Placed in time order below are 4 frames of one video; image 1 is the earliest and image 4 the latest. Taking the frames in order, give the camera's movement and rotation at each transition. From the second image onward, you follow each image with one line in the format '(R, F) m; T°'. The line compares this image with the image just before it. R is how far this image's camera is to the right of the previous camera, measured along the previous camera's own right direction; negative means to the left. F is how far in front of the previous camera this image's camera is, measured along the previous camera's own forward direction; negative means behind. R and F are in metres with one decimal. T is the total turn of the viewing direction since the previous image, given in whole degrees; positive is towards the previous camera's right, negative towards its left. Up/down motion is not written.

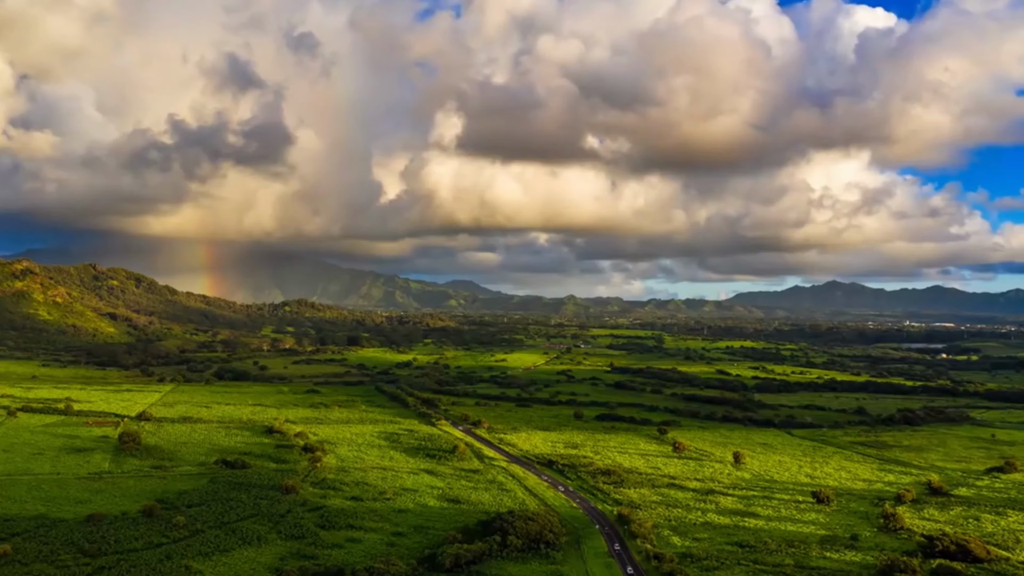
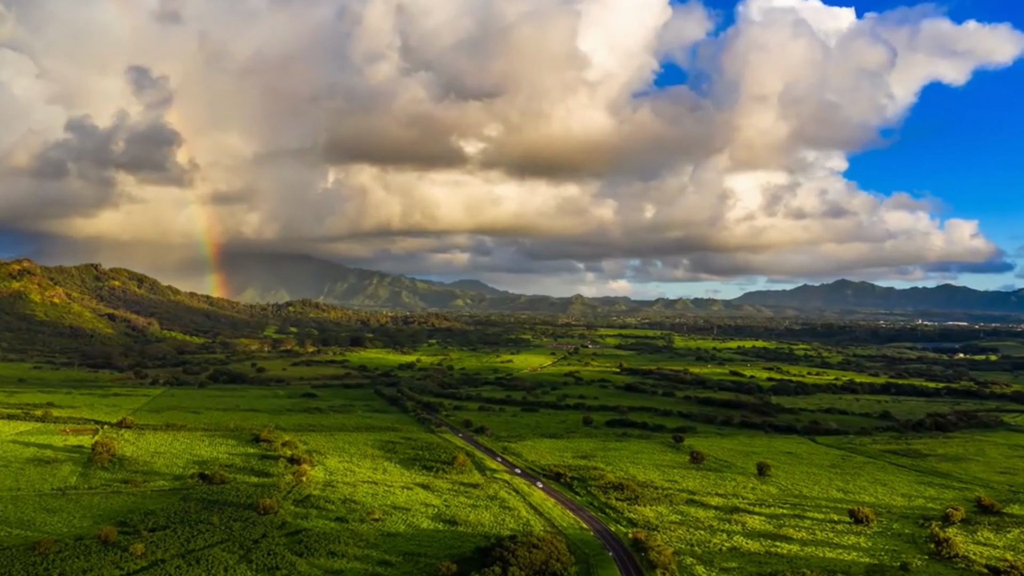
(+0.4, +6.3) m; -1°
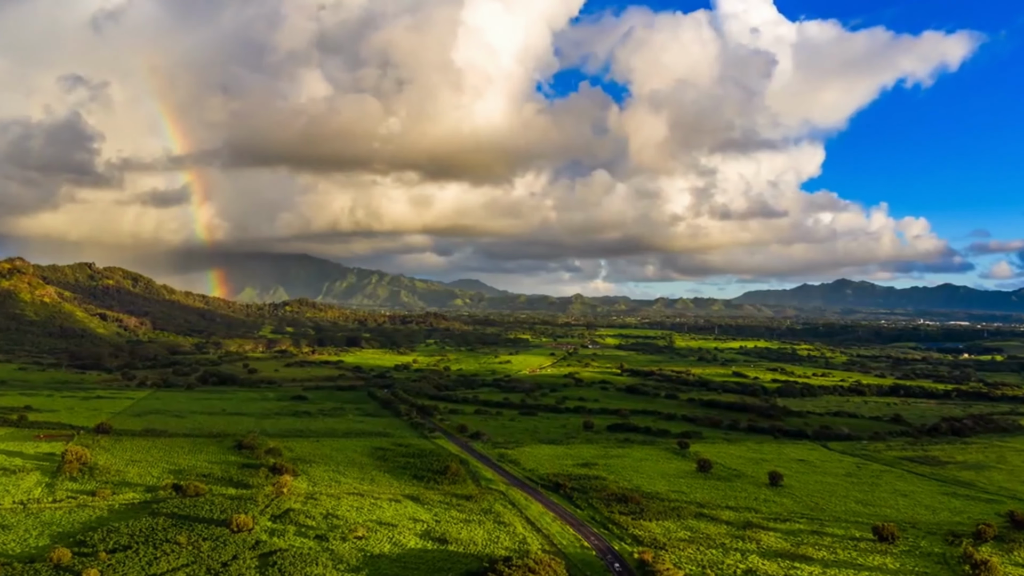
(+0.4, +4.4) m; 0°
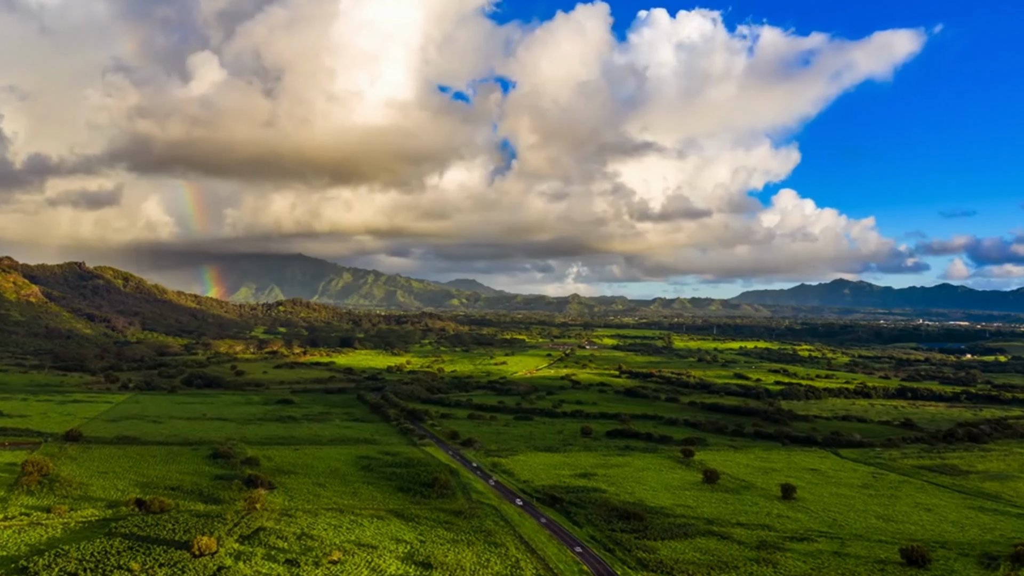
(+0.4, +4.8) m; 0°
